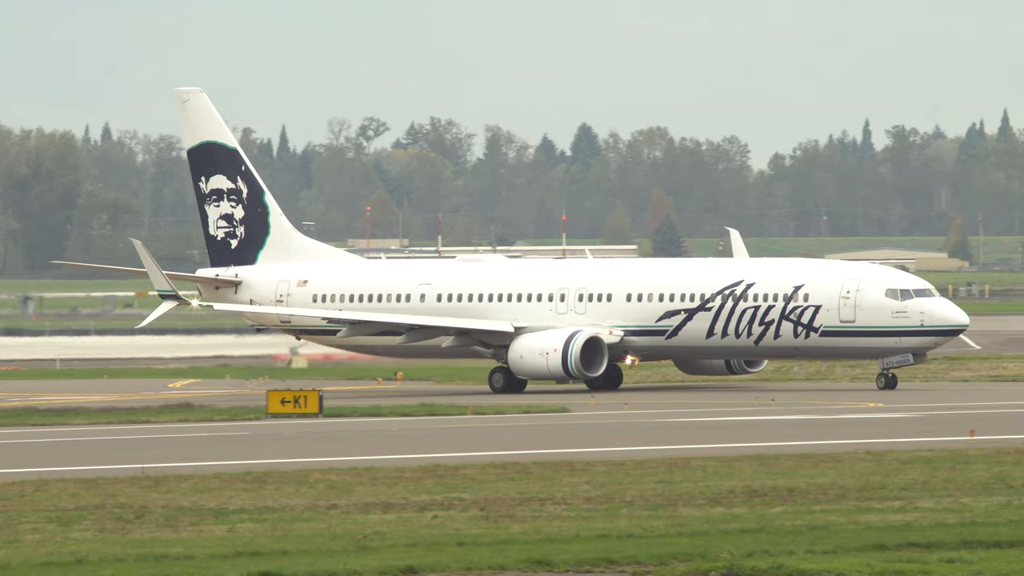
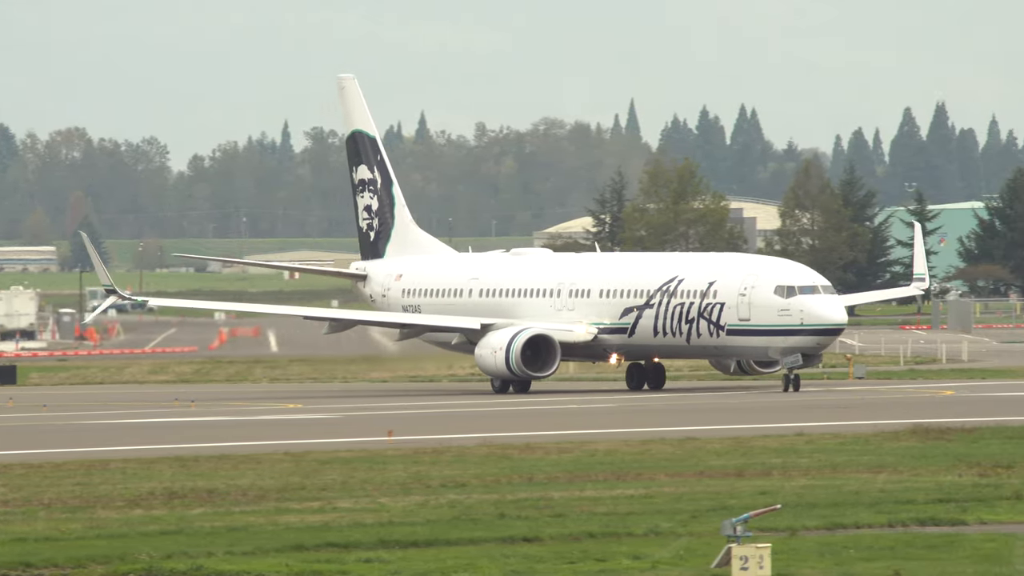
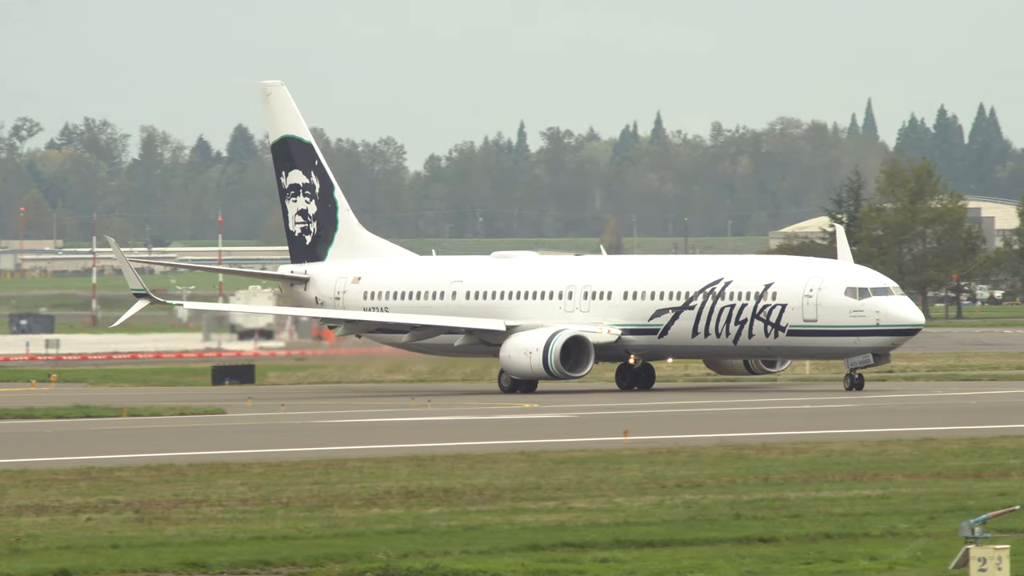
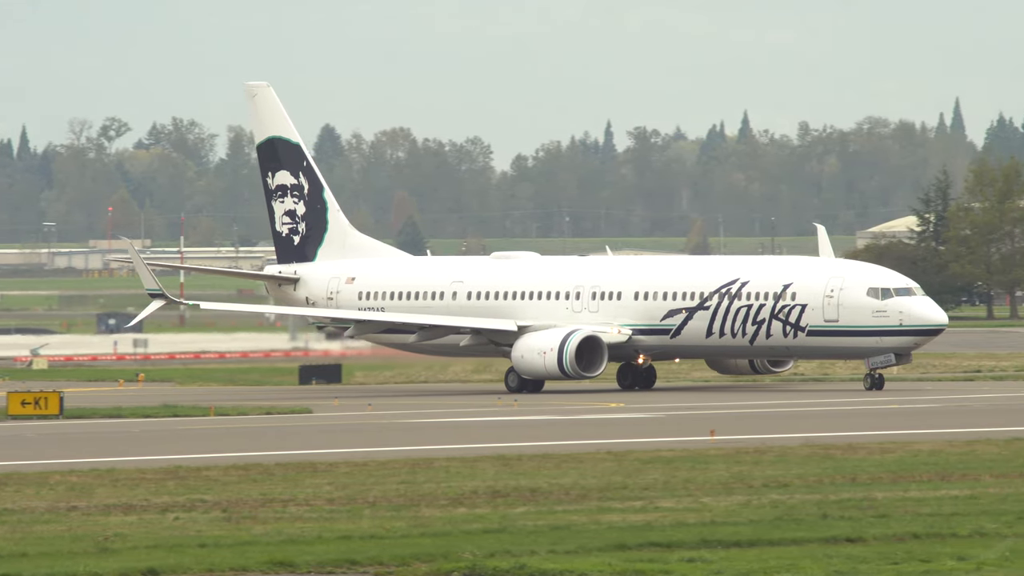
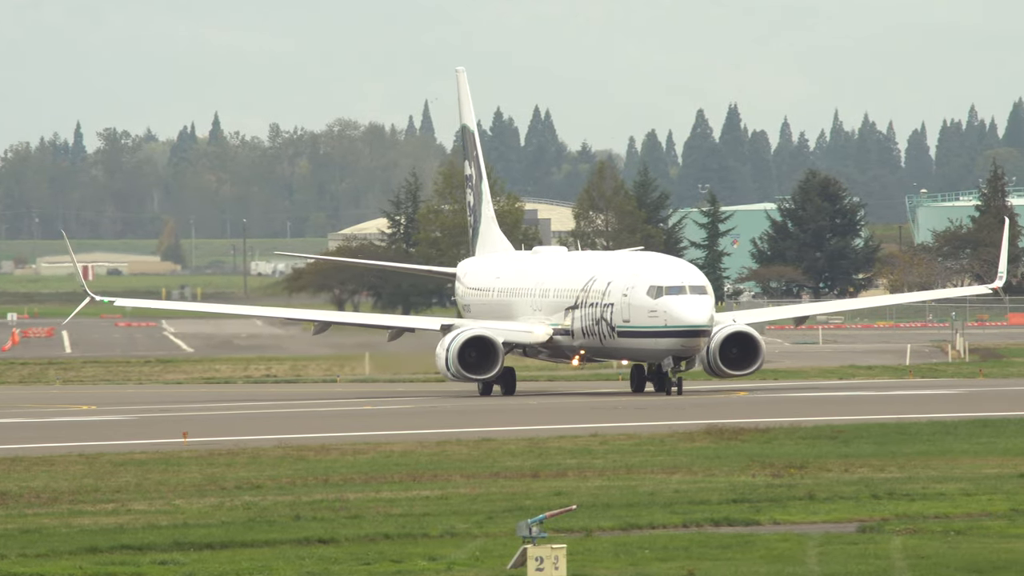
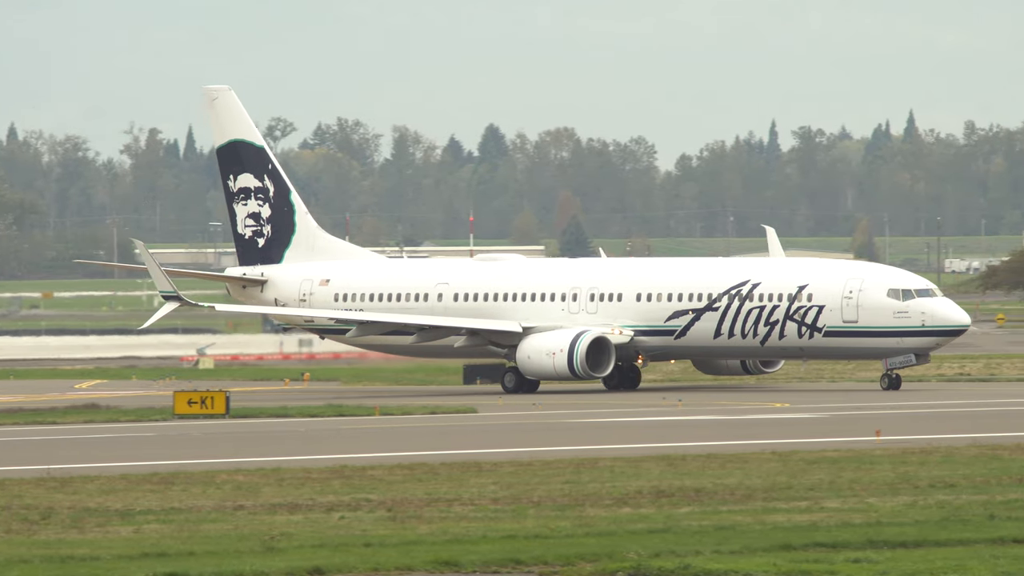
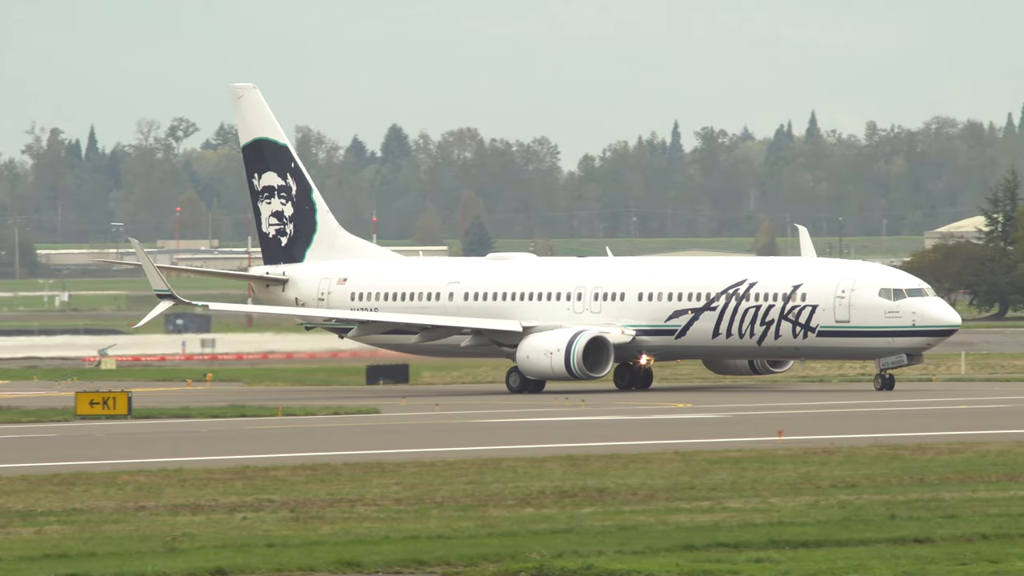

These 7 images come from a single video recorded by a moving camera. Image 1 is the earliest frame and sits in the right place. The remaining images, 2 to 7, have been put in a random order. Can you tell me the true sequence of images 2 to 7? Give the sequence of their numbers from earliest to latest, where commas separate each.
6, 7, 4, 3, 2, 5
